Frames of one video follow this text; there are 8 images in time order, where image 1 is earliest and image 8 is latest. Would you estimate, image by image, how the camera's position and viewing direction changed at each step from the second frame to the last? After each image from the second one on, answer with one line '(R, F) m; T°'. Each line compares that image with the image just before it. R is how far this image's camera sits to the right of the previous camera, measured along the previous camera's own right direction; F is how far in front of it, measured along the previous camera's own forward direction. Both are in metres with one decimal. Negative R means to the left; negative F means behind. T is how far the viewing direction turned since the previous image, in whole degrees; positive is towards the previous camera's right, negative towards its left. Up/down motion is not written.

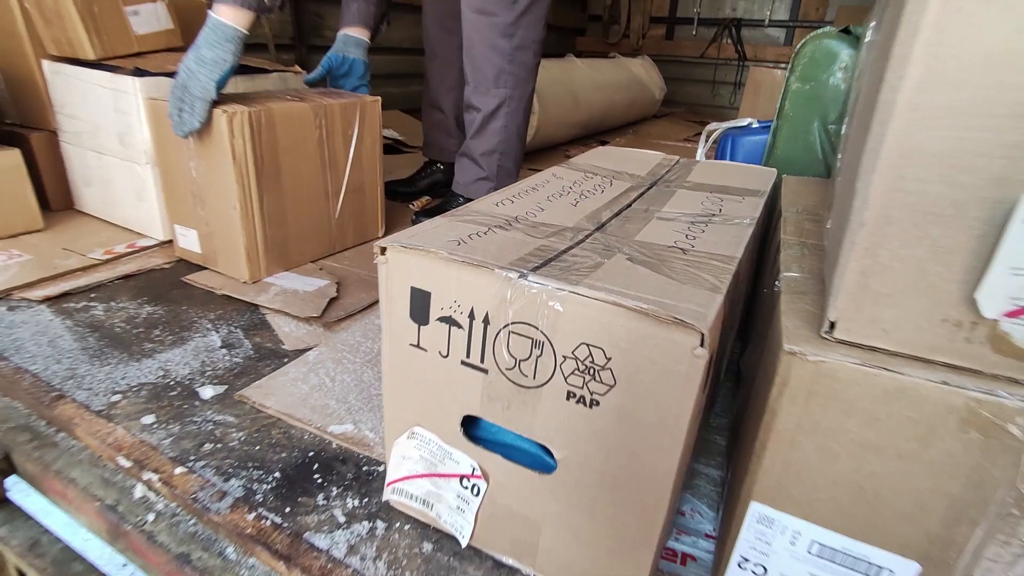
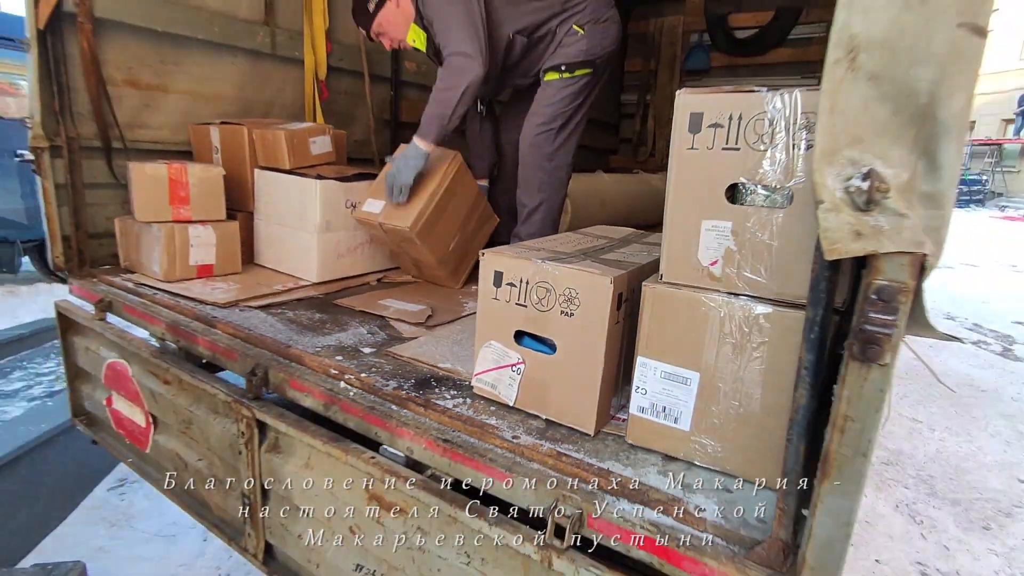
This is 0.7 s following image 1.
(0.0, -0.6) m; -4°
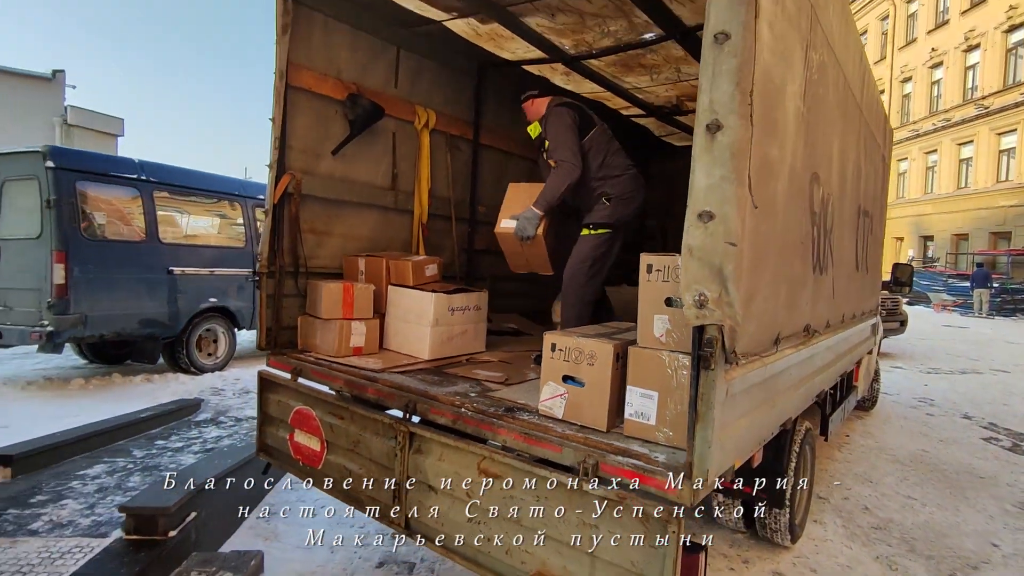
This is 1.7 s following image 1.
(0.0, -0.9) m; -4°
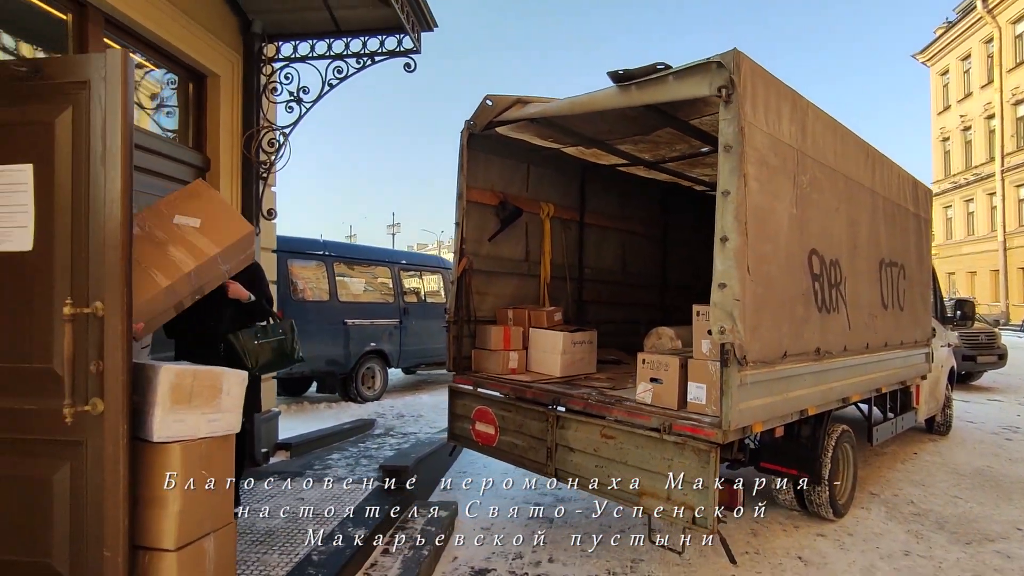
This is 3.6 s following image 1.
(-0.1, -1.5) m; -9°
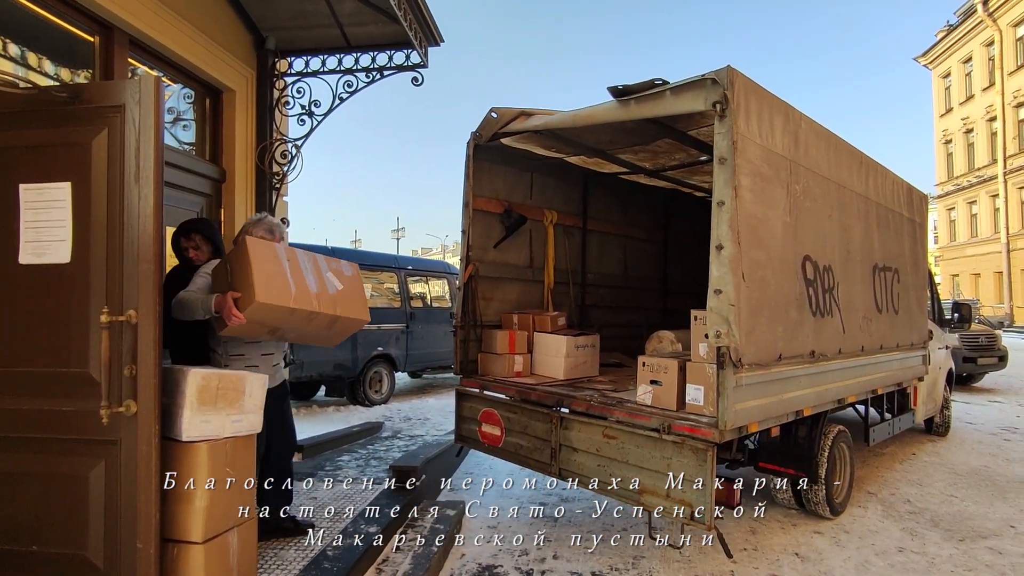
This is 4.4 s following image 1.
(0.0, -0.1) m; 0°
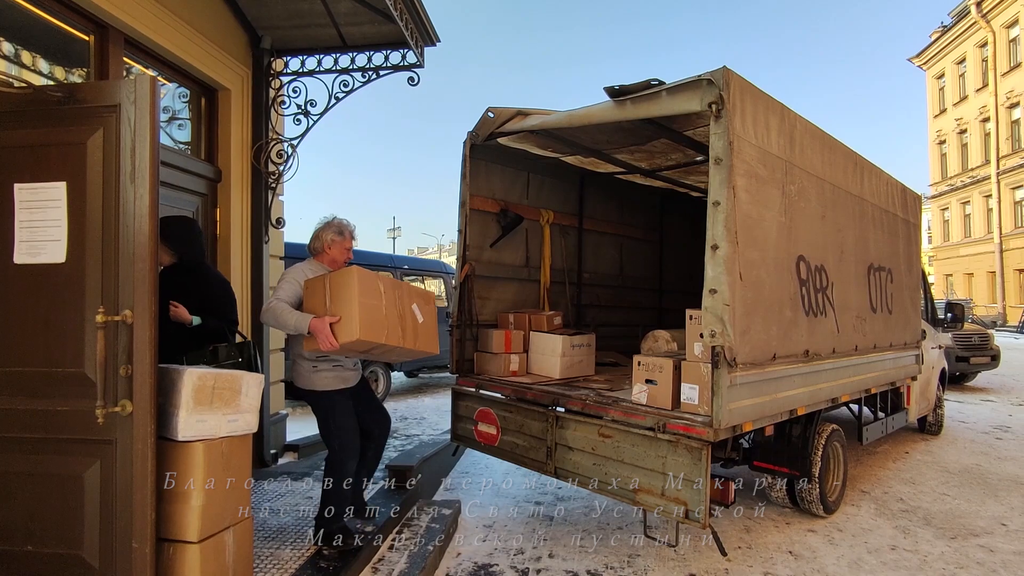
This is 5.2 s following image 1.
(0.0, 0.0) m; 0°
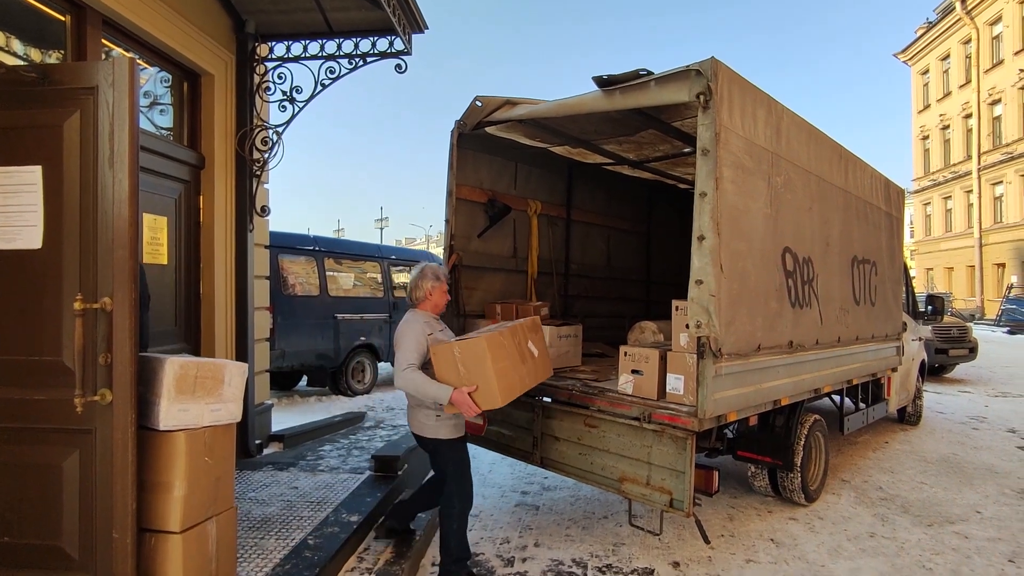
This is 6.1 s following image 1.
(0.0, 0.0) m; +1°
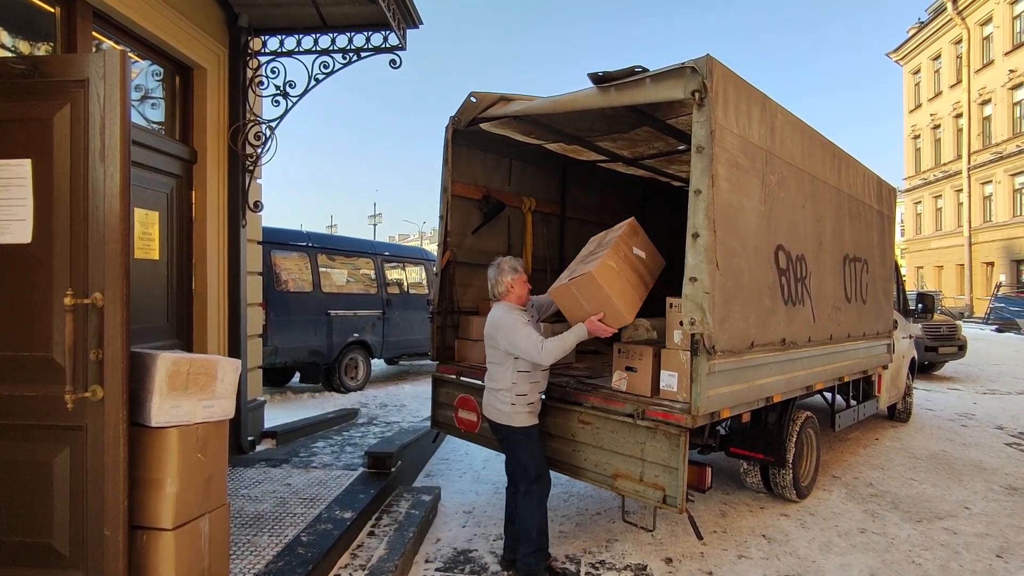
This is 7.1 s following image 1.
(0.0, 0.0) m; +1°
